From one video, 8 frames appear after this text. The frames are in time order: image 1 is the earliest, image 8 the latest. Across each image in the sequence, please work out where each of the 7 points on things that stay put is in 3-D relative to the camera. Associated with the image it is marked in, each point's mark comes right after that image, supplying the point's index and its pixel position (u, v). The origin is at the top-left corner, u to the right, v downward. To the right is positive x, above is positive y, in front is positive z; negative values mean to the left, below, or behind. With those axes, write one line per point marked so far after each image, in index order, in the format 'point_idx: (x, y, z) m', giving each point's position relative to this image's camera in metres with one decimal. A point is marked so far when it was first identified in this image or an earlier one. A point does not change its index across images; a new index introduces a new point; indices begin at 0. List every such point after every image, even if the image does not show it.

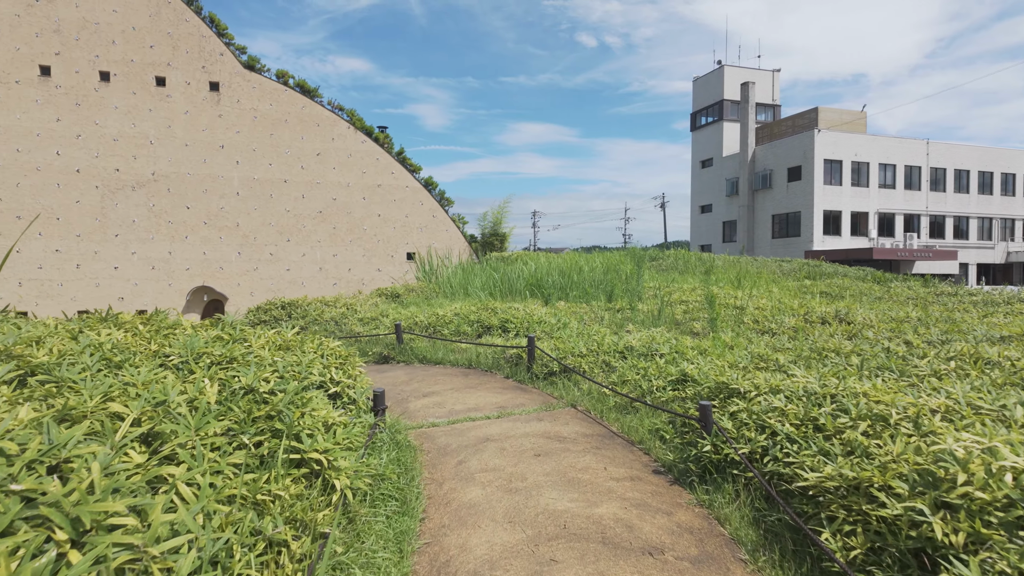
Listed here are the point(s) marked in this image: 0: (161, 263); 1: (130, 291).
0: (-14.7, +1.1, +26.6) m
1: (-15.7, 0.0, +26.3) m
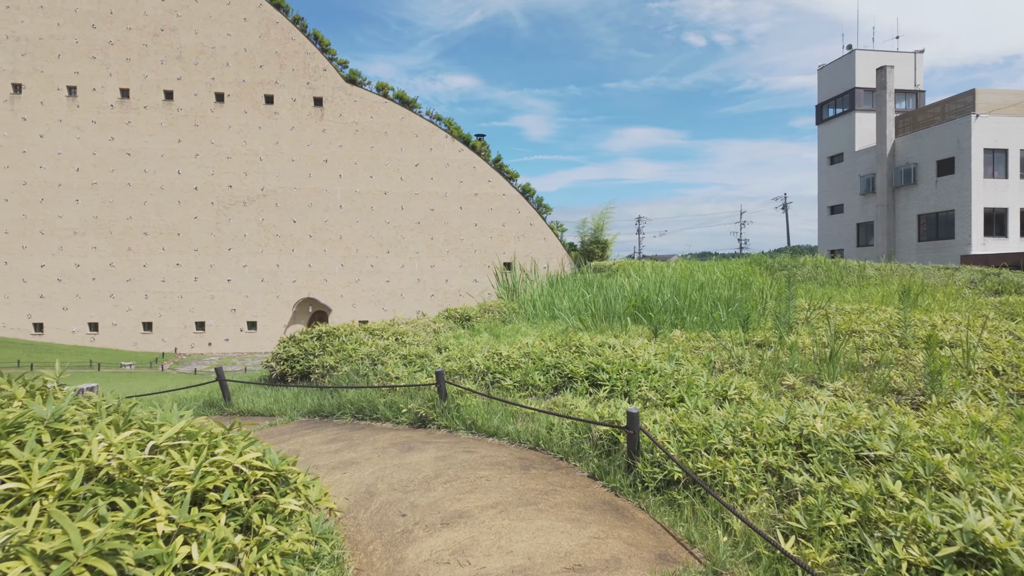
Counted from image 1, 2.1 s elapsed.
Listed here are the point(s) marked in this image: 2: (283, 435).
0: (-10.4, +0.6, +26.5) m
1: (-11.4, -0.5, +26.4) m
2: (-1.8, -1.2, +4.9) m
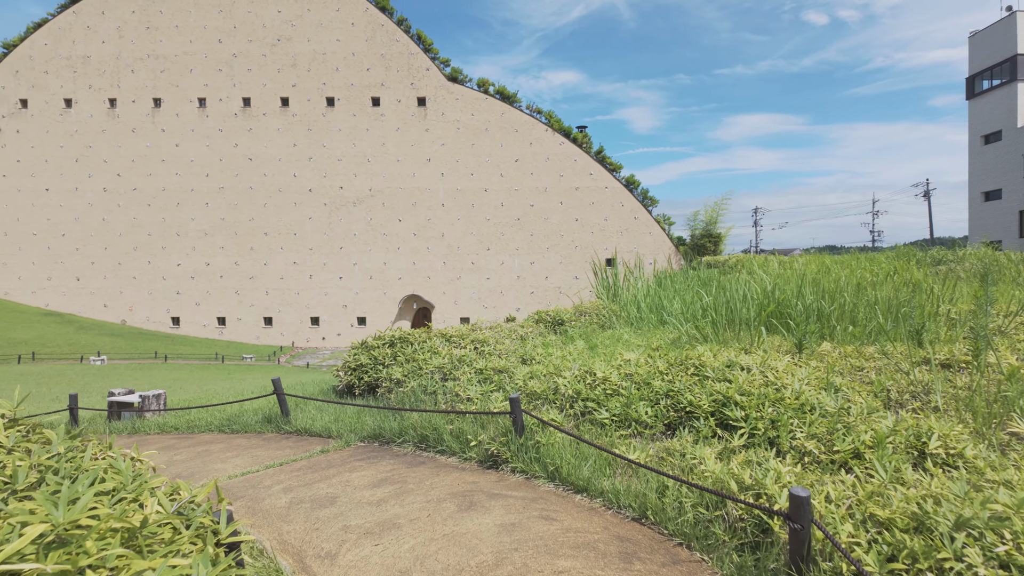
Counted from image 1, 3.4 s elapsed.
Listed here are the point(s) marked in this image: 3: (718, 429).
0: (-5.9, +0.7, +26.8) m
1: (-7.0, -0.4, +26.9) m
2: (-1.2, -1.2, +4.0) m
3: (+1.2, -0.8, +3.5) m
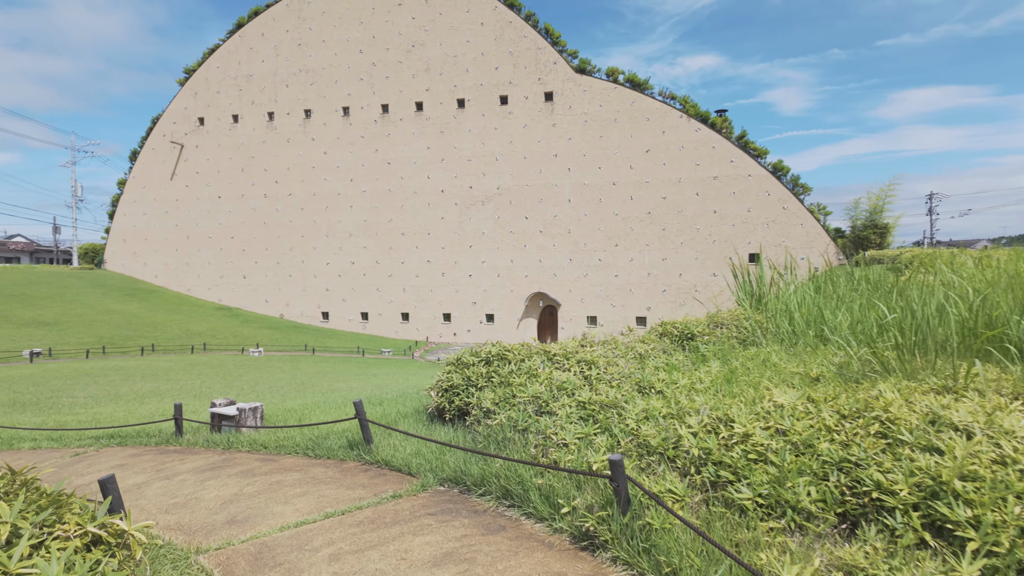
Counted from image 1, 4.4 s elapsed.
0: (-0.3, +0.7, +26.6) m
1: (-1.3, -0.4, +26.9) m
2: (-0.7, -1.3, +3.3) m
3: (+1.6, -0.9, +2.3) m
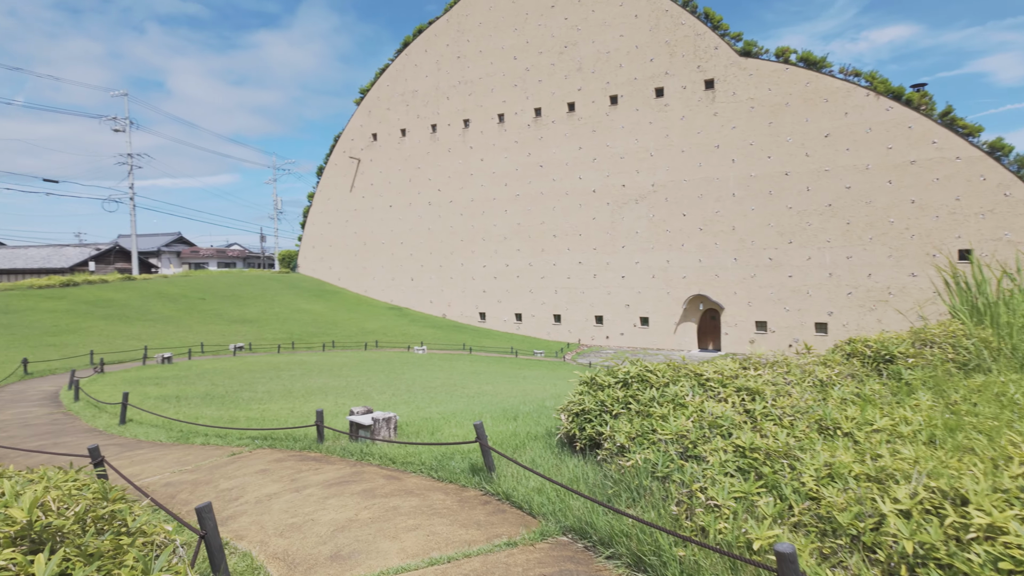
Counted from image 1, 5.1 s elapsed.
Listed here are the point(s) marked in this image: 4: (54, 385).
0: (+6.3, +0.6, +25.2) m
1: (+5.3, -0.5, +25.8) m
2: (0.0, -1.4, +2.8) m
3: (+1.9, -1.0, +1.3) m
4: (-10.3, -2.2, +13.6) m
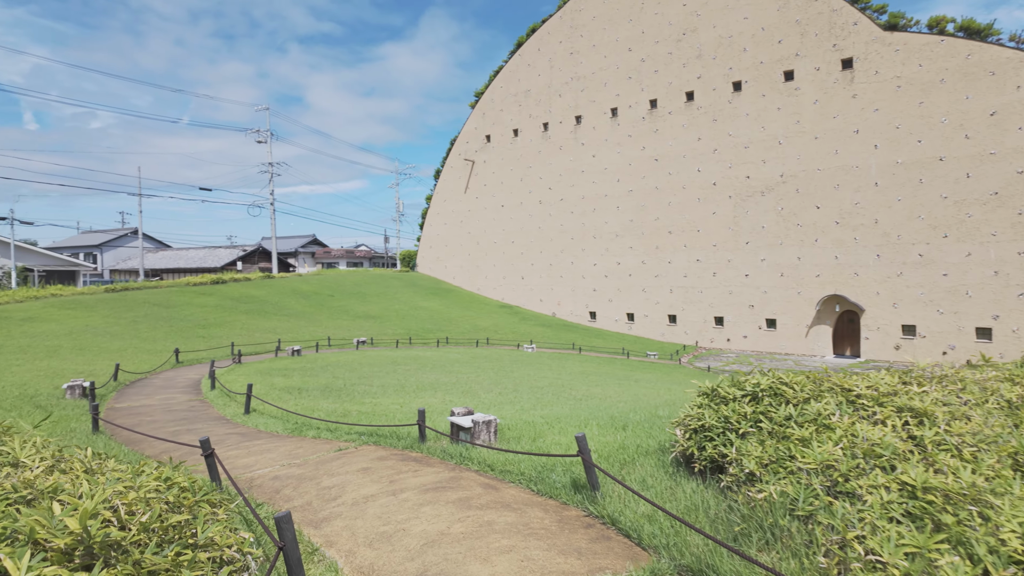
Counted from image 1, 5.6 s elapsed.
0: (+10.7, +0.7, +23.2) m
1: (+9.9, -0.4, +23.9) m
2: (+0.4, -1.4, +2.4) m
3: (+2.0, -1.0, +0.5) m
4: (-7.8, -2.1, +14.9) m
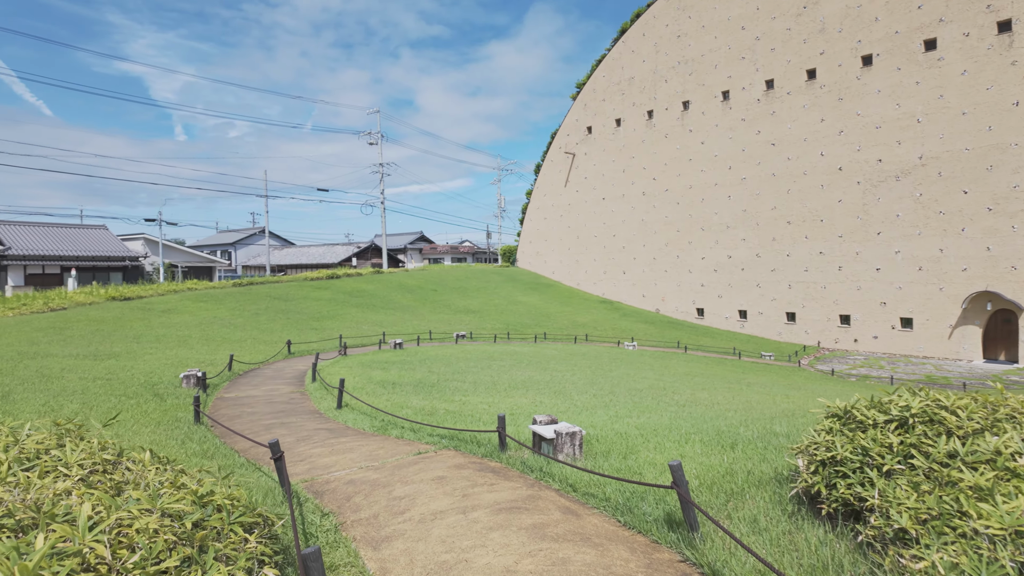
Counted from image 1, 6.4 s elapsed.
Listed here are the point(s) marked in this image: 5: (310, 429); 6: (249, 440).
0: (+14.3, +0.8, +20.5) m
1: (+13.6, -0.3, +21.4) m
2: (+0.5, -1.4, +1.8) m
3: (+1.8, -1.0, -0.3) m
4: (-5.3, -2.0, +15.5) m
5: (-2.6, -1.8, +7.7) m
6: (-2.7, -1.6, +6.2) m
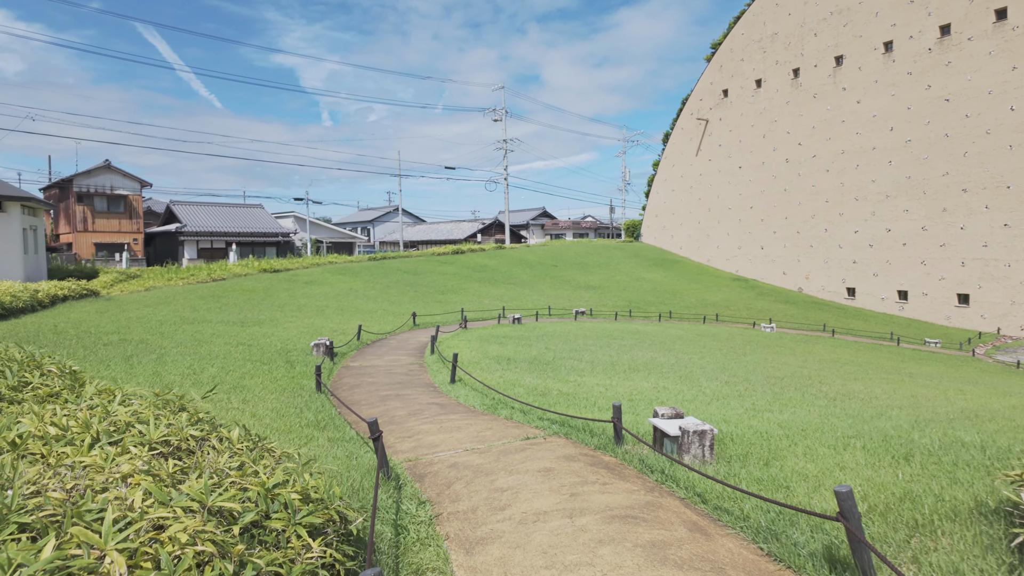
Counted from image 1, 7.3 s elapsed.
0: (+18.1, +1.4, +16.6) m
1: (+17.6, +0.3, +17.6) m
2: (+0.7, -1.3, +1.1) m
3: (+1.5, -1.1, -1.2) m
4: (-2.2, -1.3, +15.7) m
5: (-1.1, -1.5, +7.6) m
6: (-1.6, -1.3, +6.1) m
